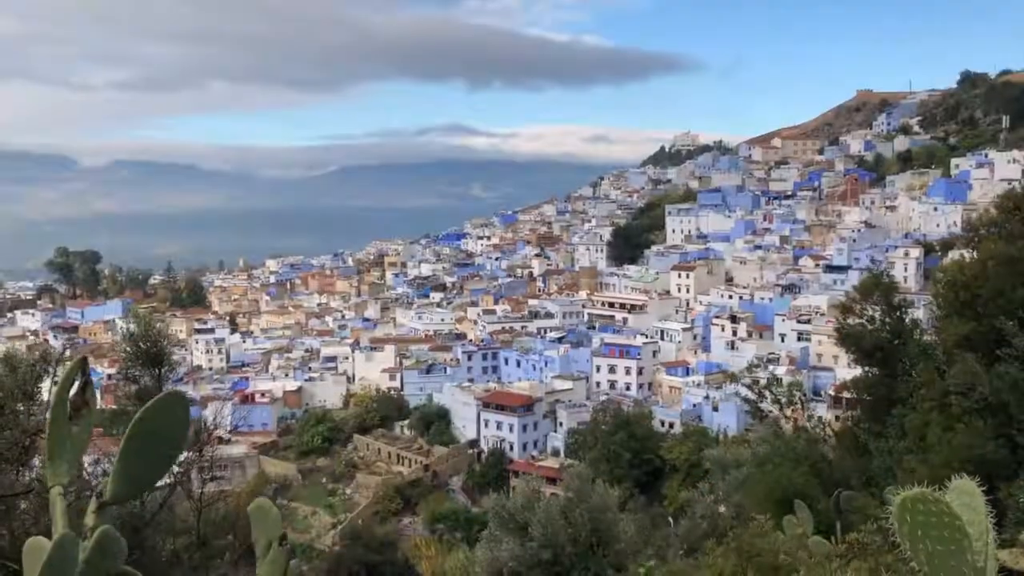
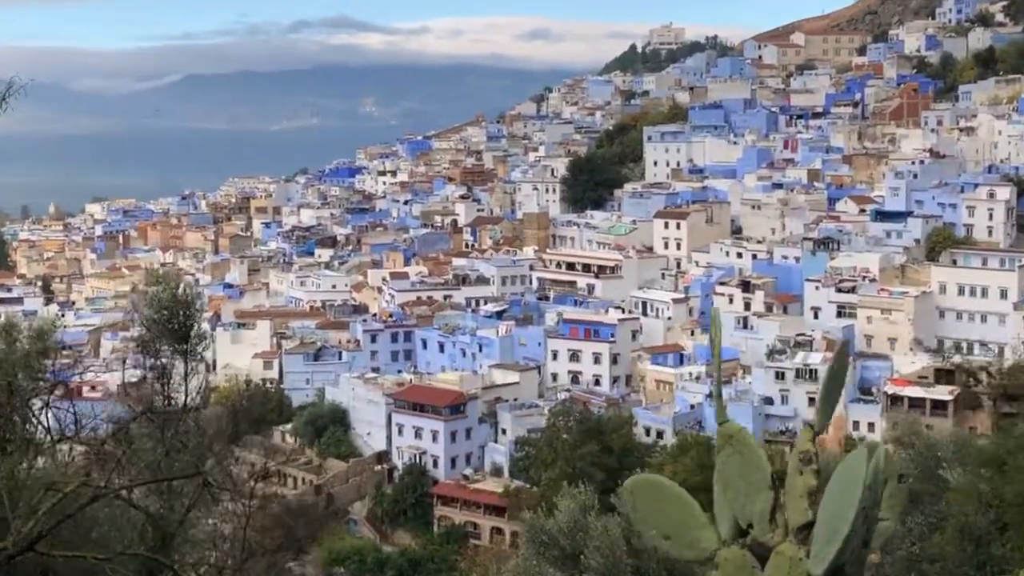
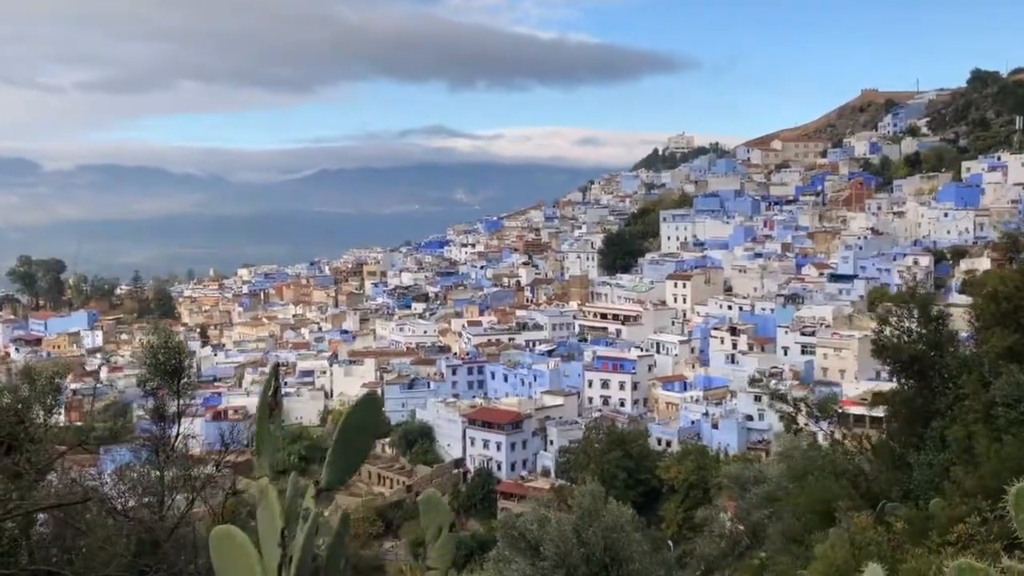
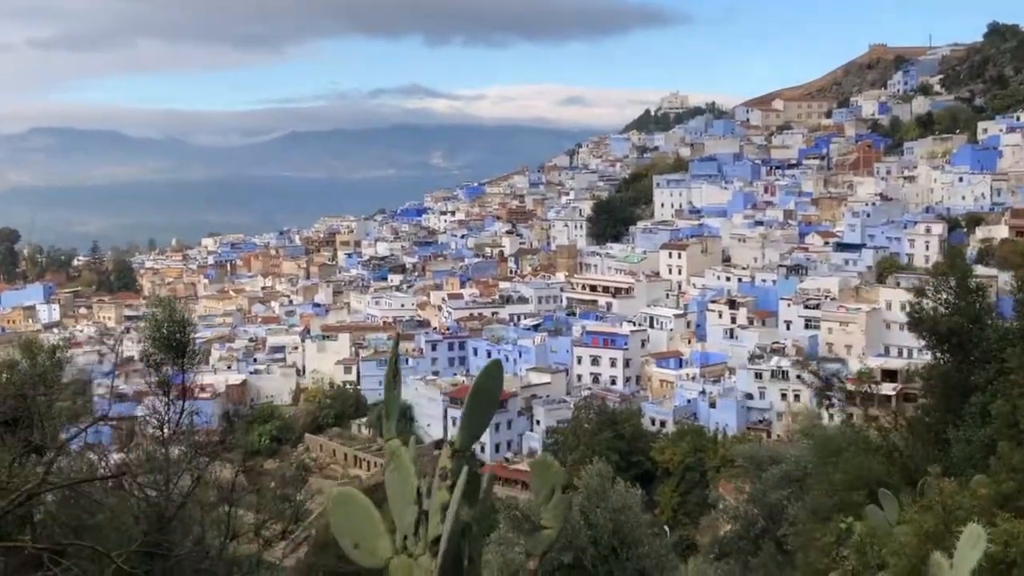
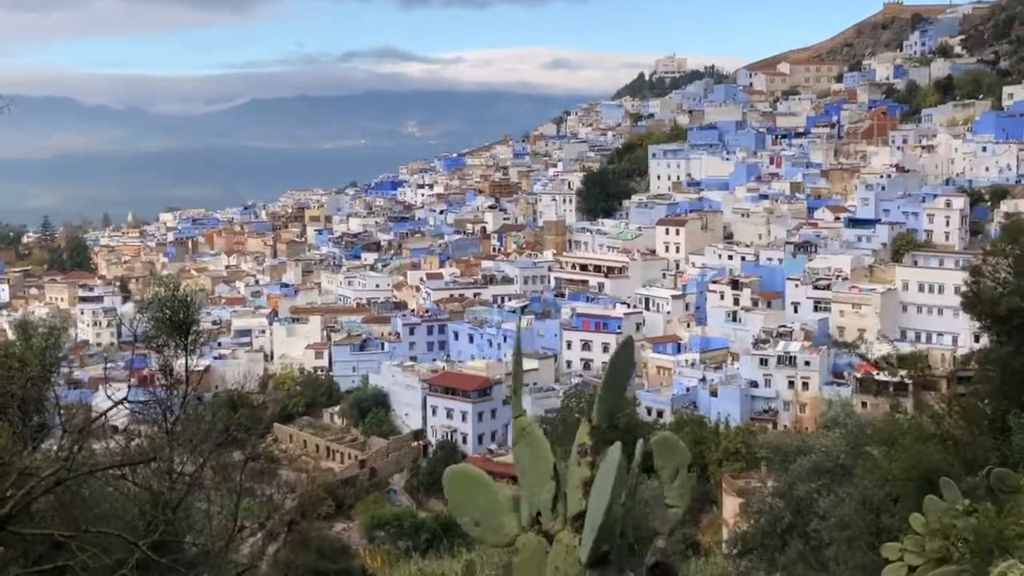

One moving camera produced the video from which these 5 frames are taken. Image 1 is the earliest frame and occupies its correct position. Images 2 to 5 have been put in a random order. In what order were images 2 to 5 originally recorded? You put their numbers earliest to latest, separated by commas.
3, 4, 5, 2
